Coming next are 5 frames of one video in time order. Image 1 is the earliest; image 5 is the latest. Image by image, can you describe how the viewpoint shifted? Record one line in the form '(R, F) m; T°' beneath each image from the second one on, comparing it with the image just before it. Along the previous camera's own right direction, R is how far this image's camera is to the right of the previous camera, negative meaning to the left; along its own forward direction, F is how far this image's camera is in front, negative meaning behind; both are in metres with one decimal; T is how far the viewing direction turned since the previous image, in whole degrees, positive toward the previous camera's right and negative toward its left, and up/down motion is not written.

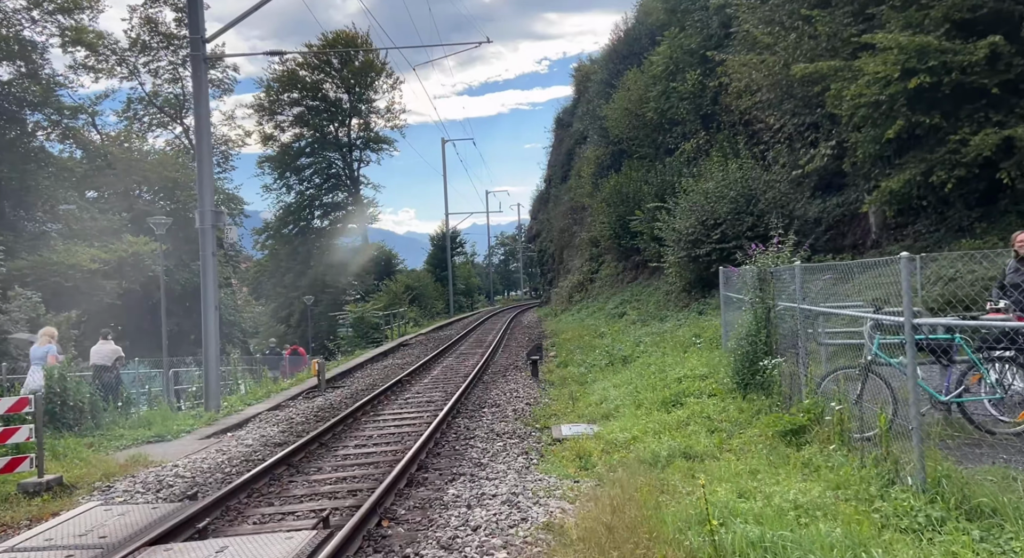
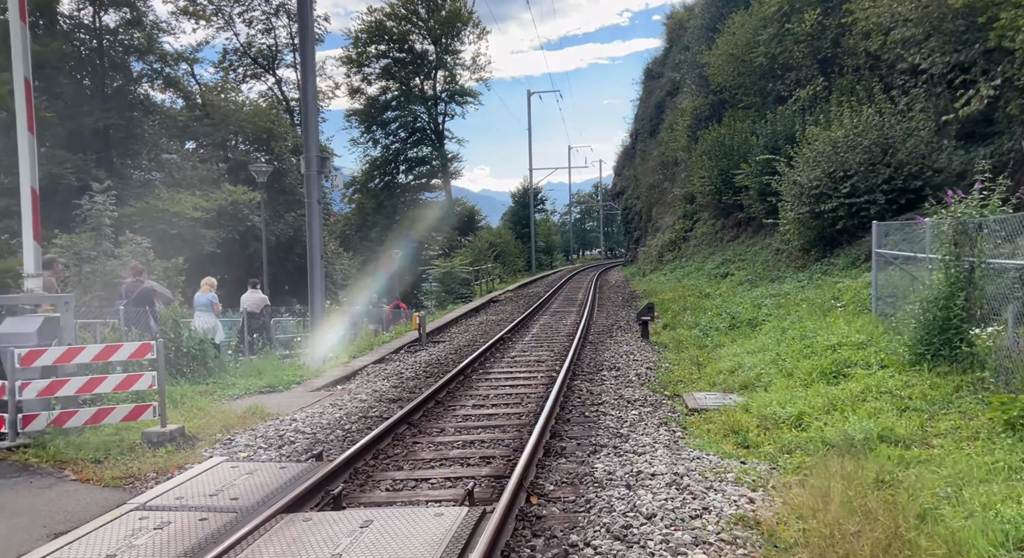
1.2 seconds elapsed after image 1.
(-0.5, +0.5) m; -6°
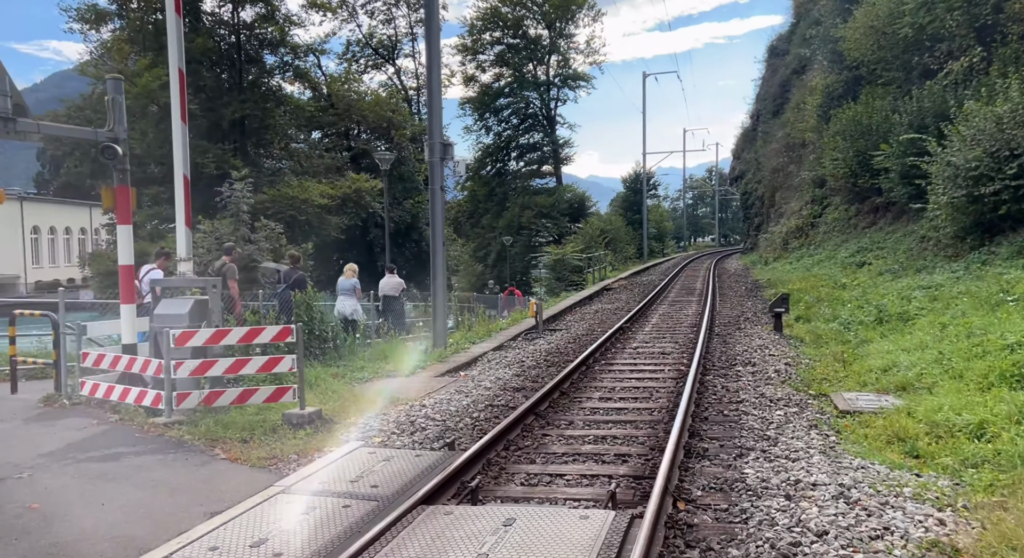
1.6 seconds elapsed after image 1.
(-0.2, +0.2) m; -8°
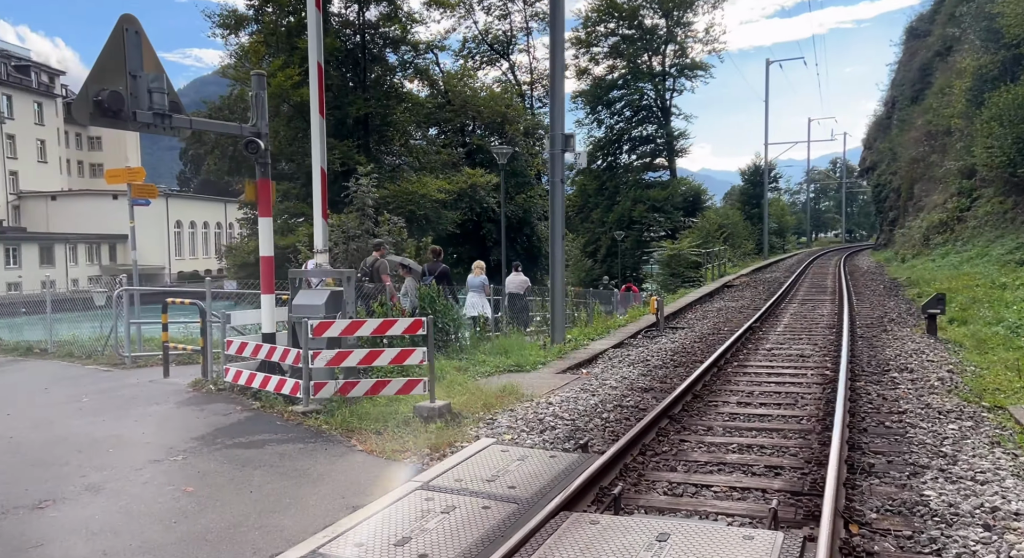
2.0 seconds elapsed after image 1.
(-0.2, +0.2) m; -8°
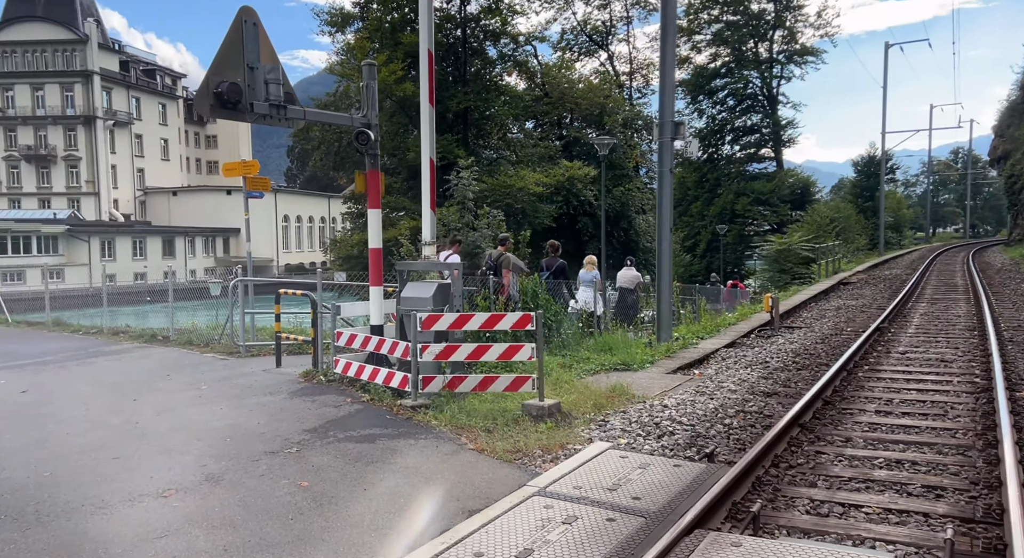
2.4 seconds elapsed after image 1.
(-0.2, +0.3) m; -7°
